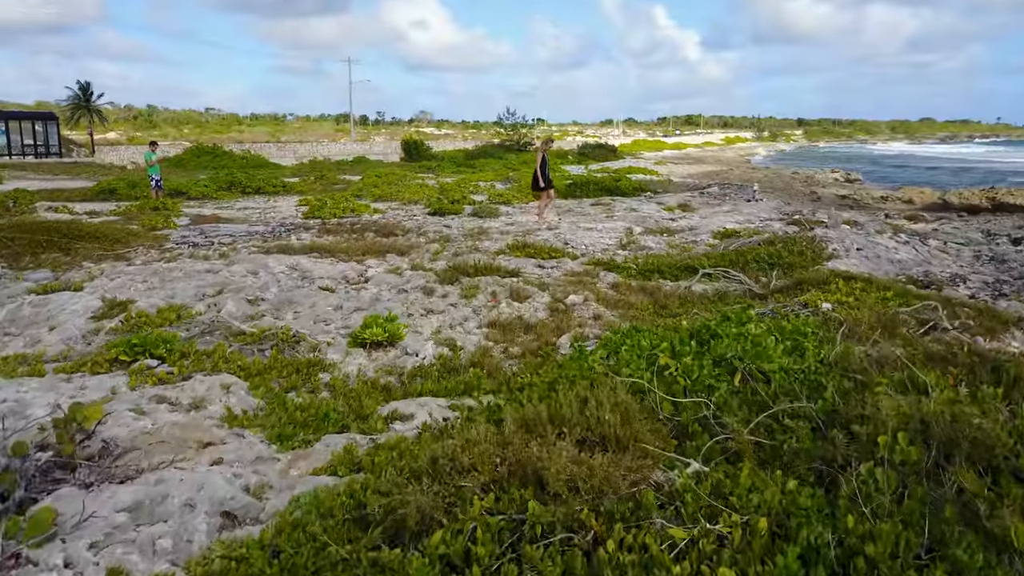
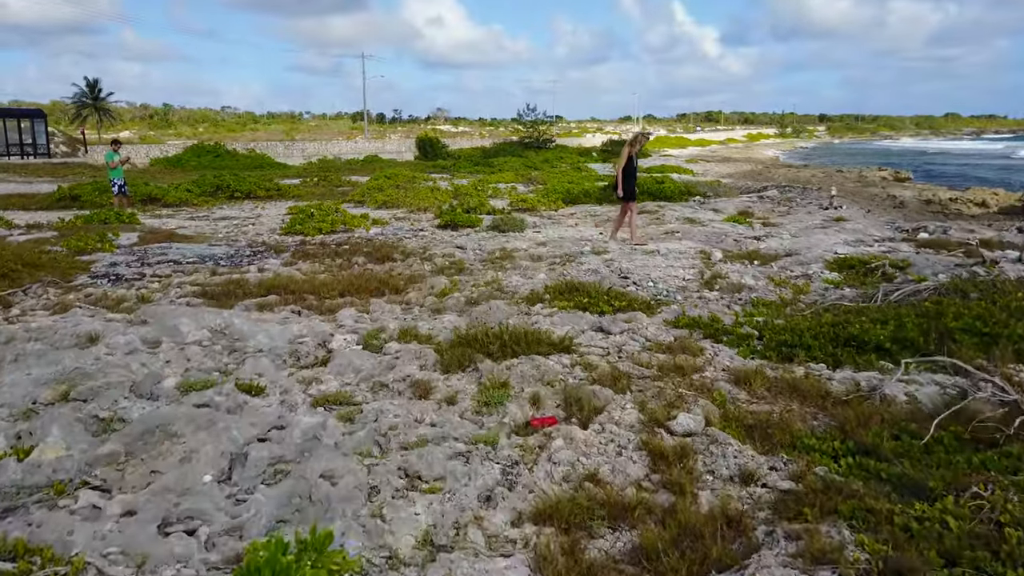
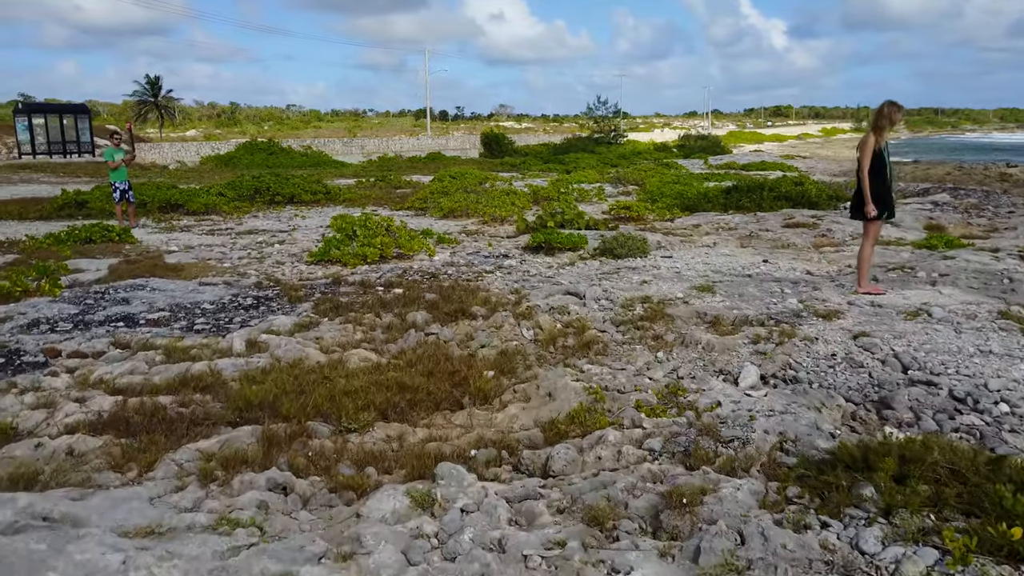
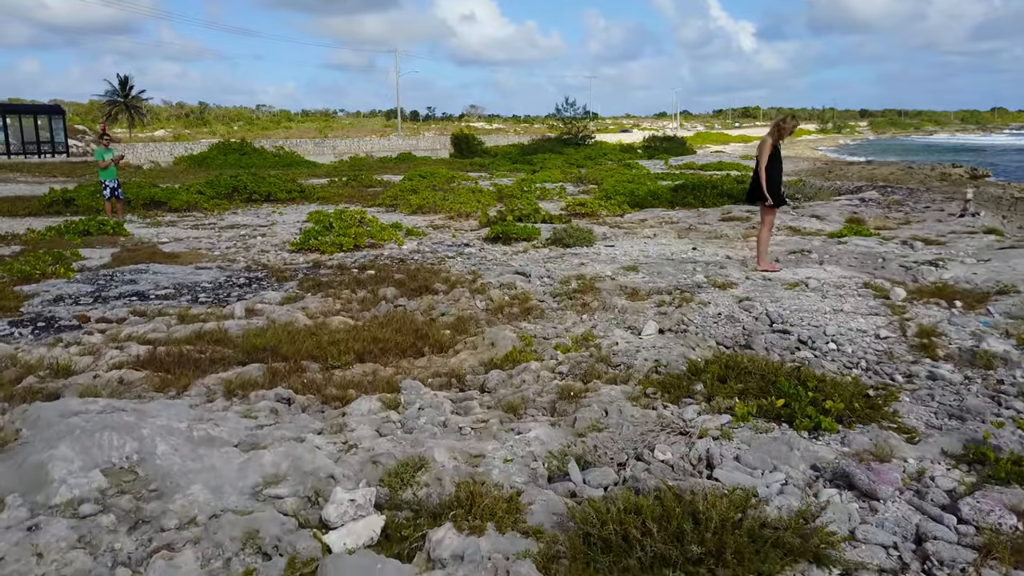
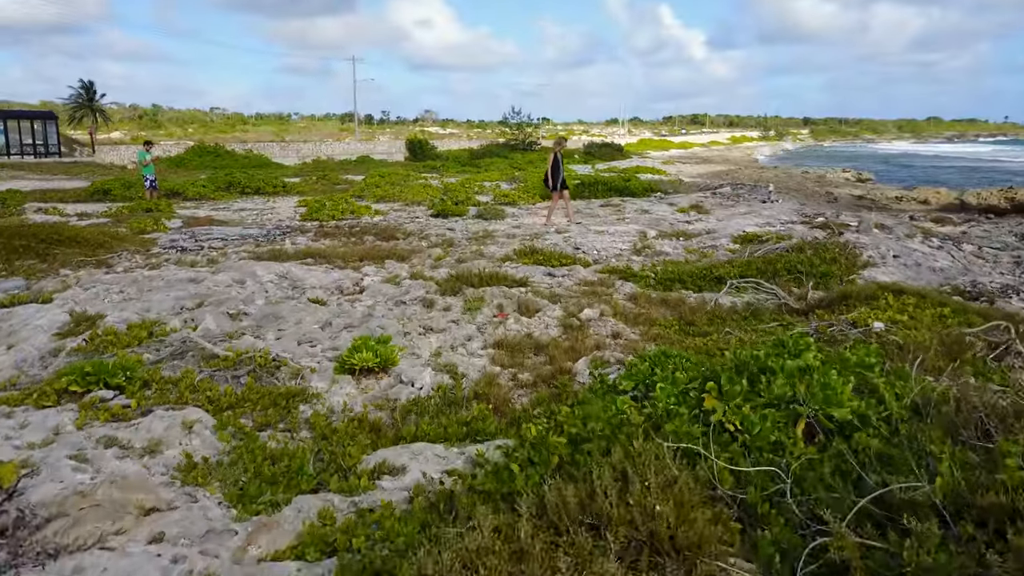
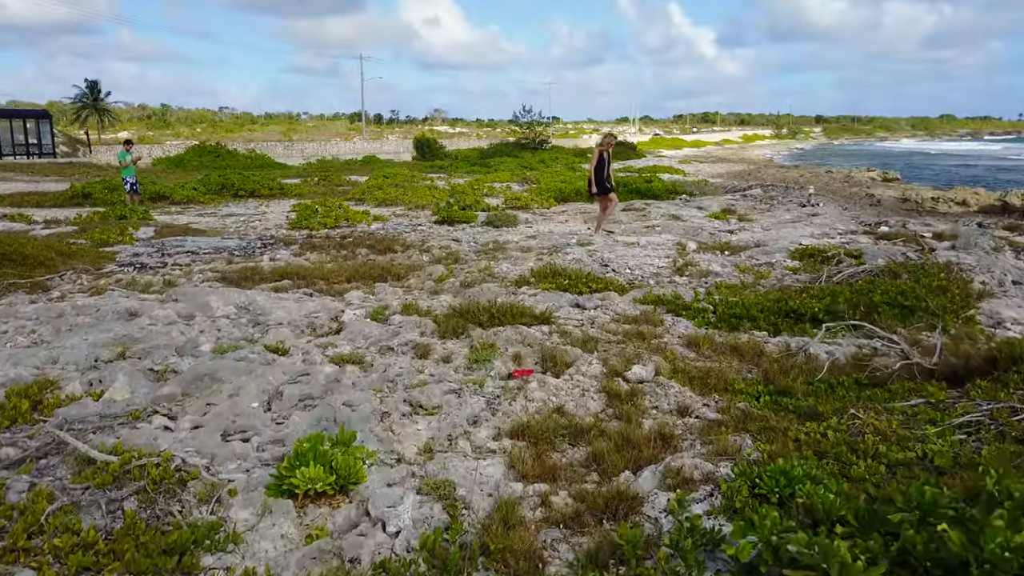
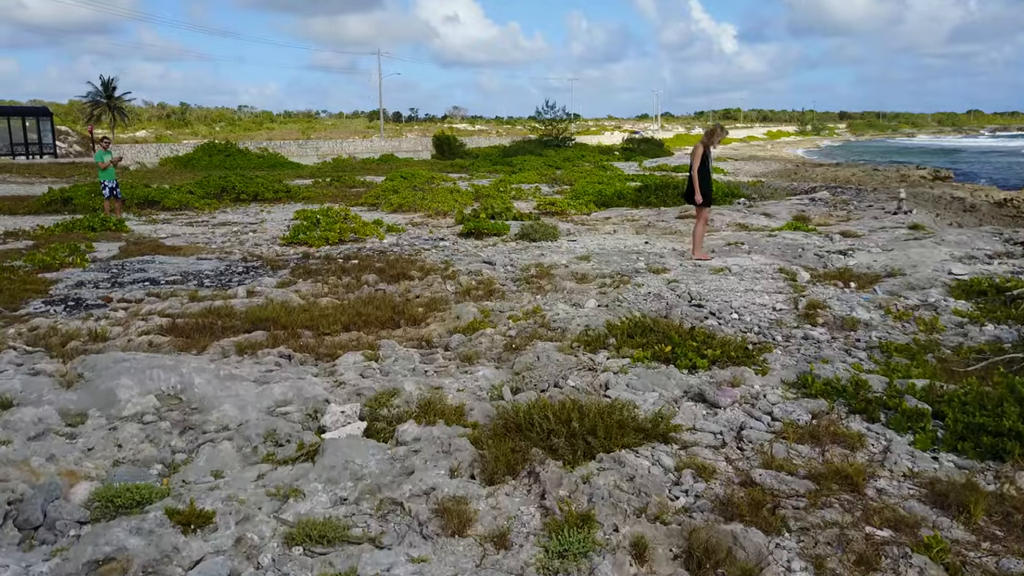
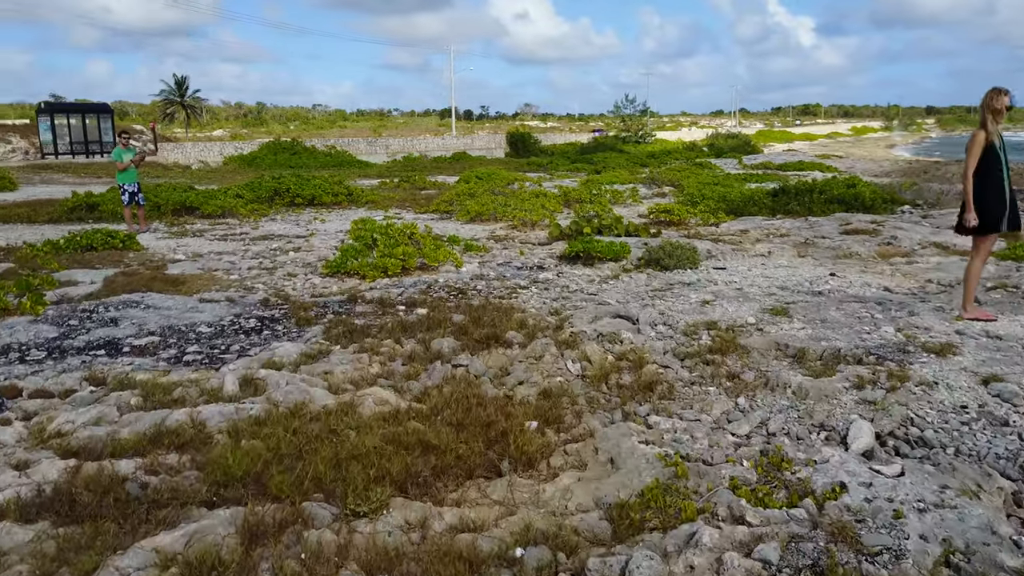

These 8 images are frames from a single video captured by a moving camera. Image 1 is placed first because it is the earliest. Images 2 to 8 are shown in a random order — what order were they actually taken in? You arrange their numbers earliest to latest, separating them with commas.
5, 6, 2, 7, 4, 3, 8
